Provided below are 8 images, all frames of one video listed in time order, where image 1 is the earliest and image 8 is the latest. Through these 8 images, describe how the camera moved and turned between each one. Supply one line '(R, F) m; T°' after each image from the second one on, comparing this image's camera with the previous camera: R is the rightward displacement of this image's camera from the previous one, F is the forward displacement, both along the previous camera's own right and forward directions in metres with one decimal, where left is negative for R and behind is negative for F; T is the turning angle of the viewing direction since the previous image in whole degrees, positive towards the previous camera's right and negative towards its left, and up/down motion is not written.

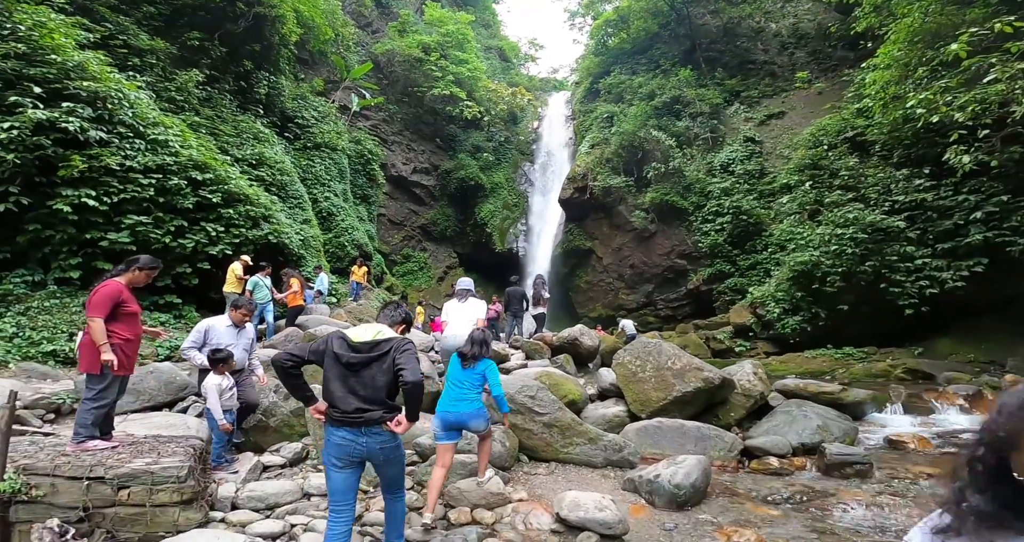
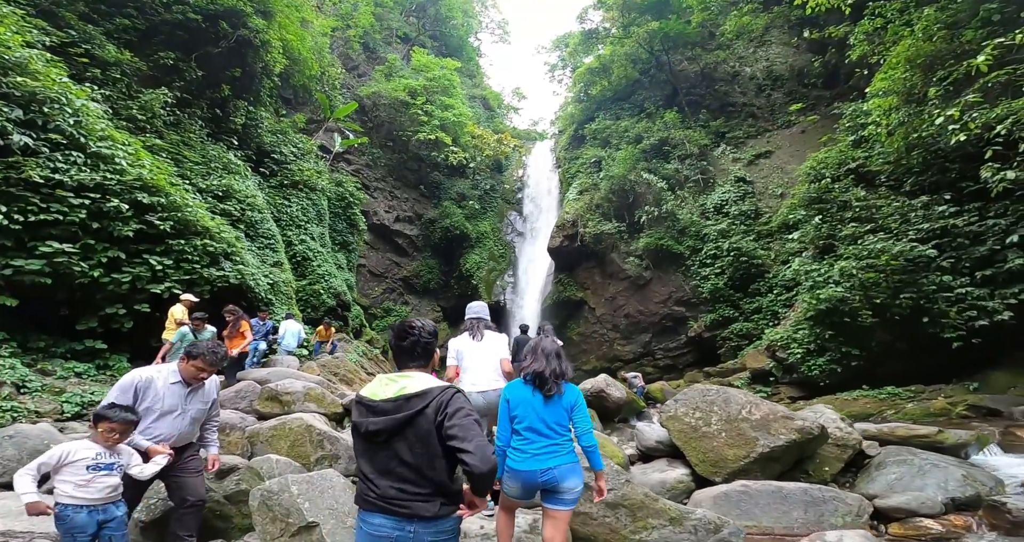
(-0.2, +0.8) m; +2°
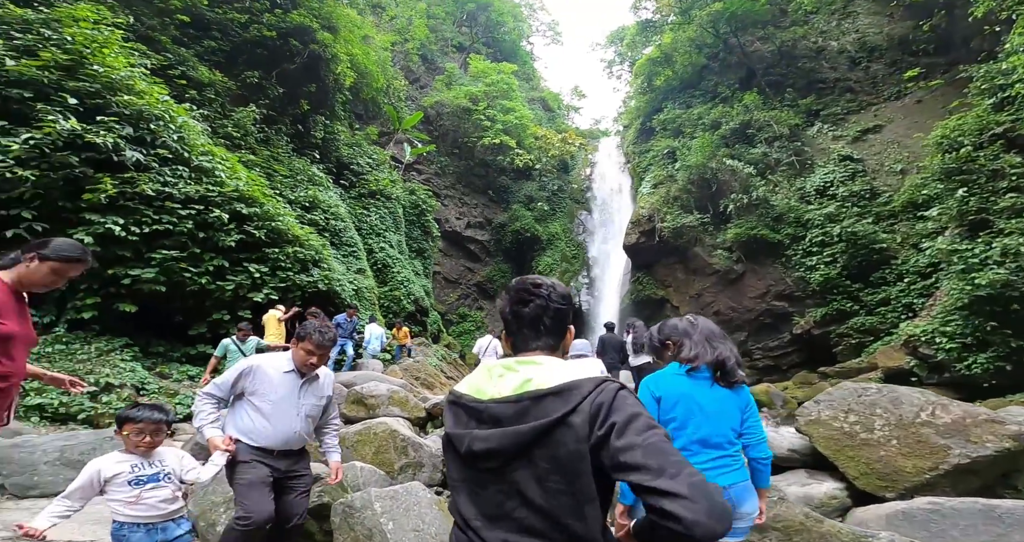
(-0.2, +0.2) m; -7°
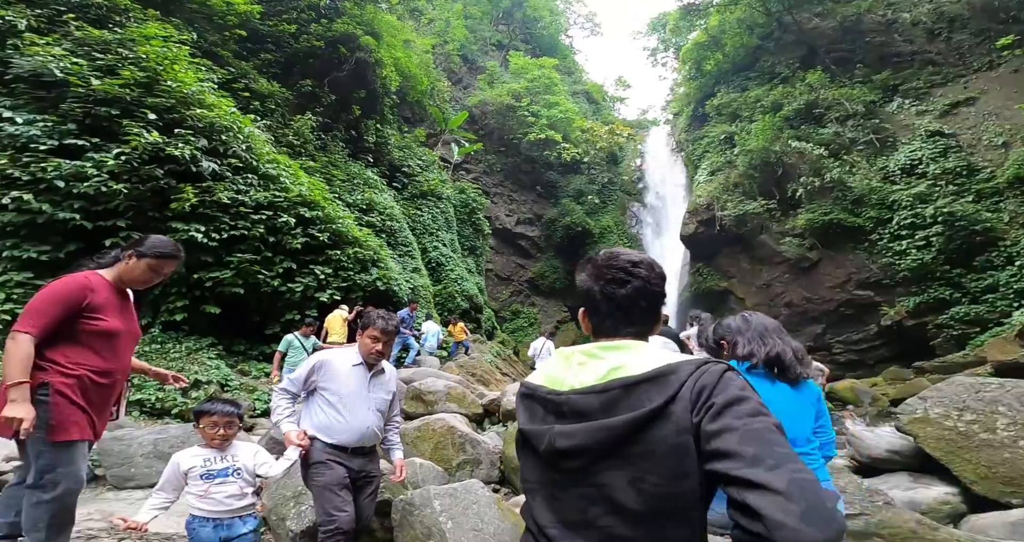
(-0.2, +0.1) m; -5°
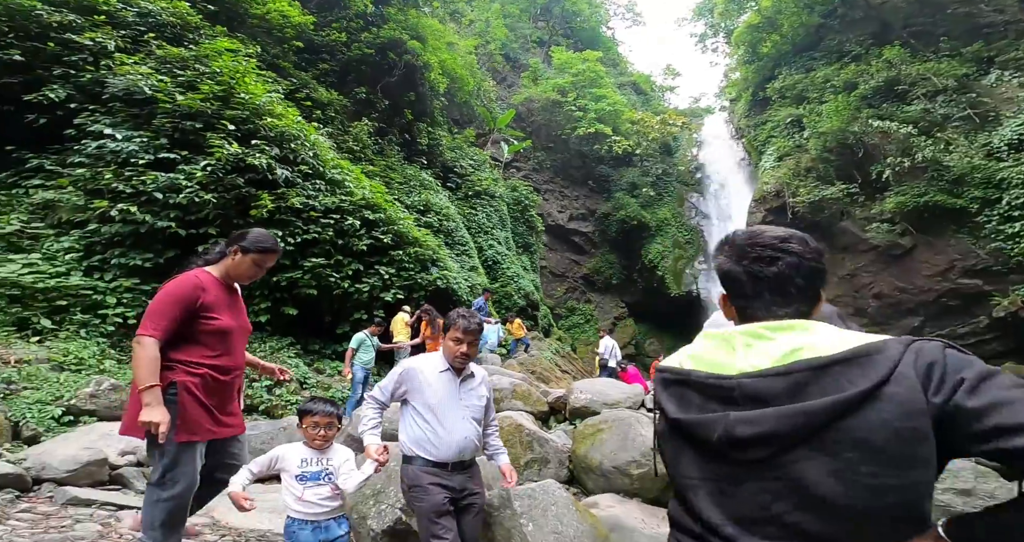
(-0.3, +0.1) m; -5°
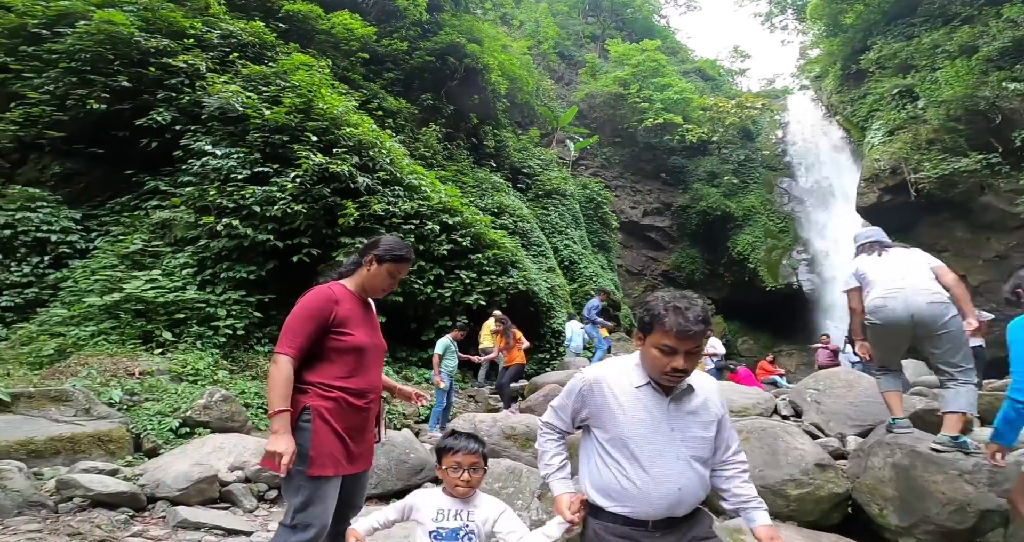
(-0.4, +0.4) m; -7°
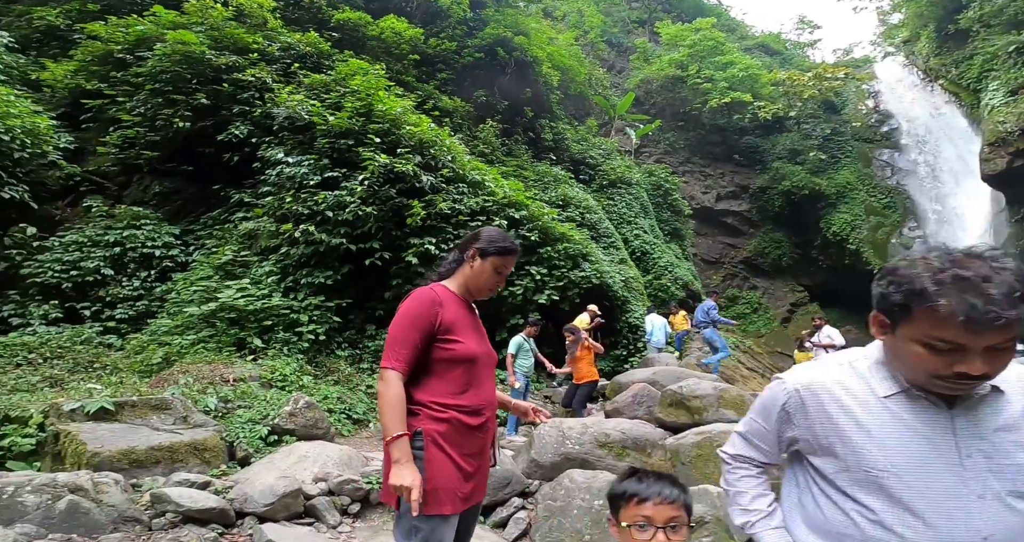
(-0.3, +0.4) m; -7°
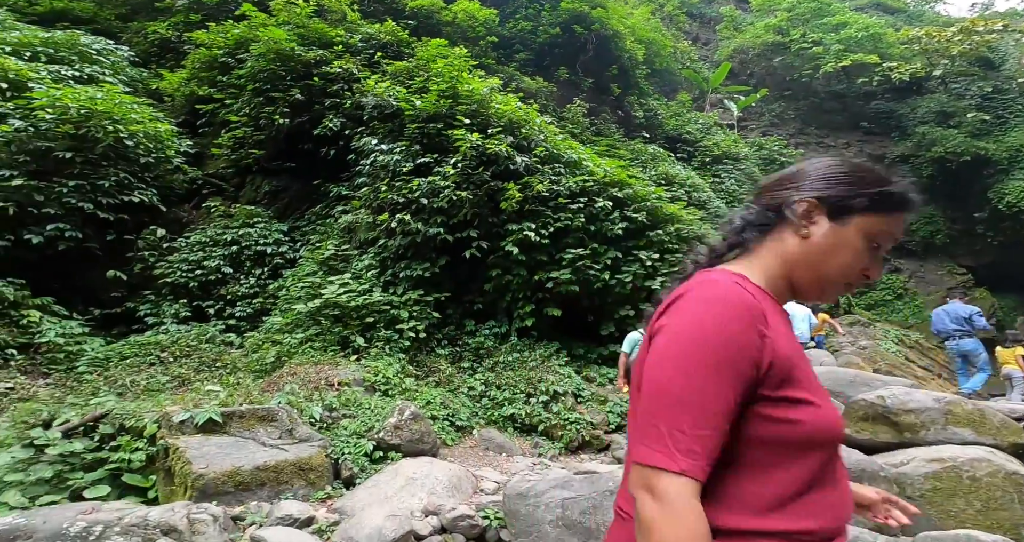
(-0.5, +0.9) m; -9°
